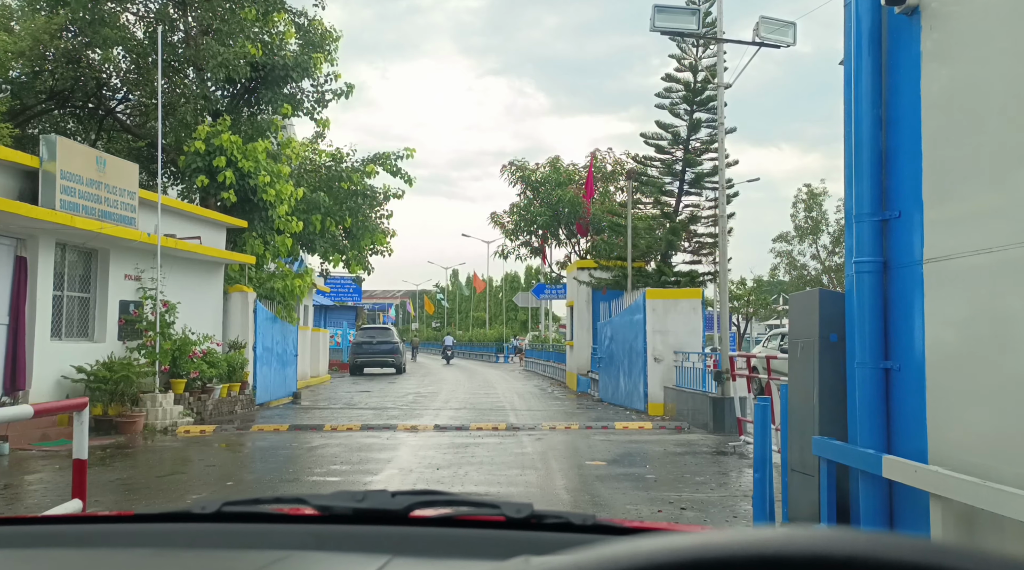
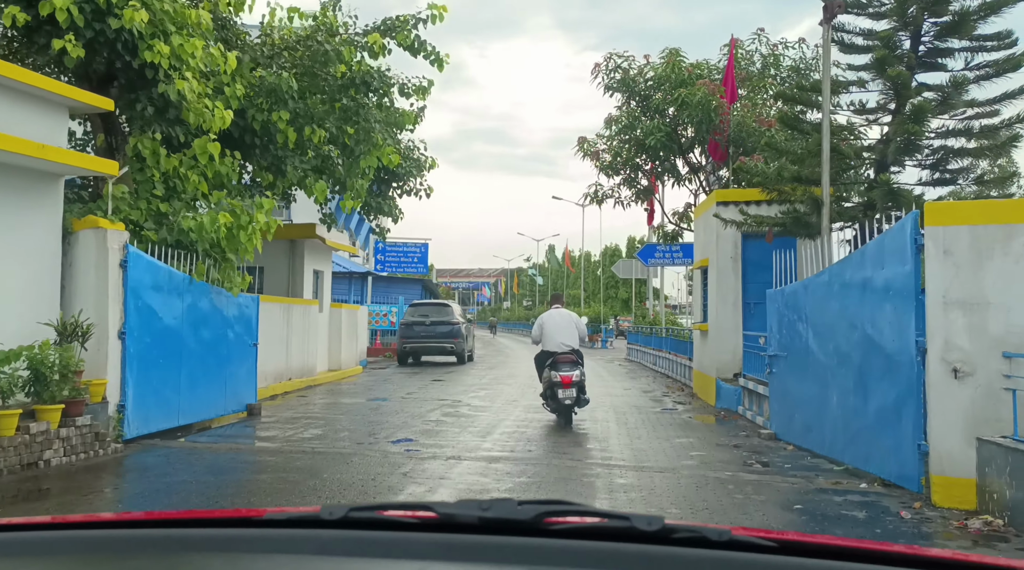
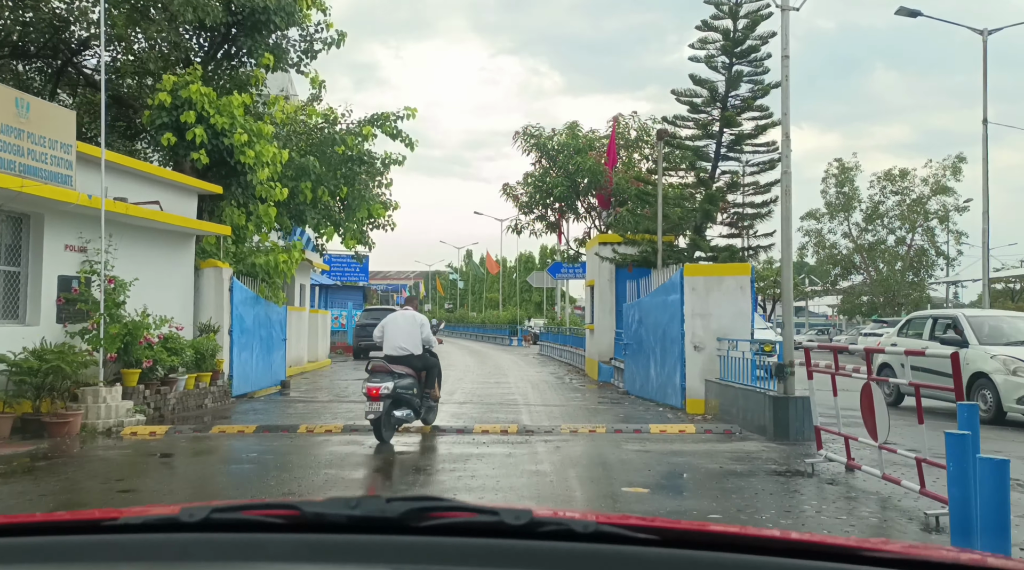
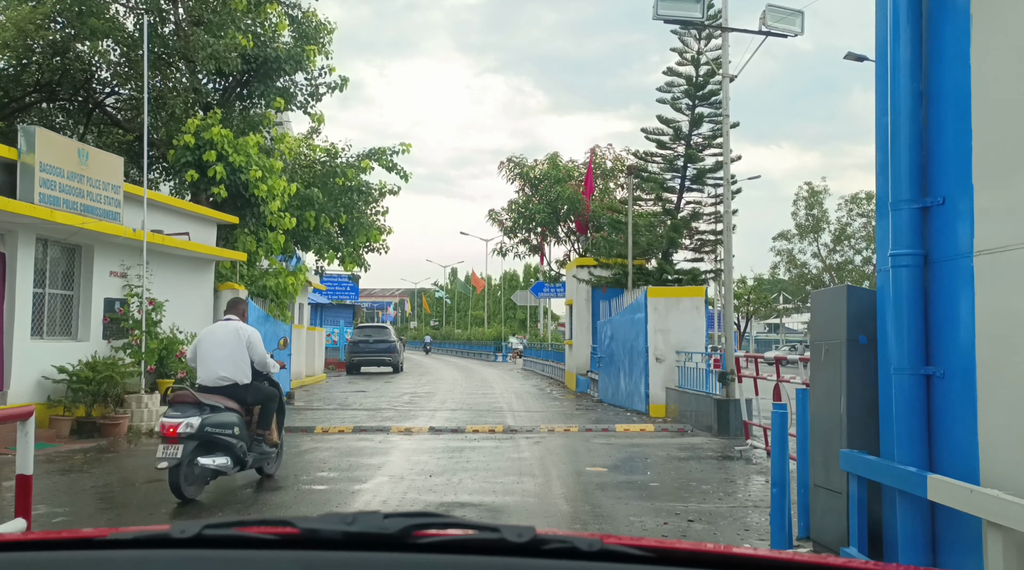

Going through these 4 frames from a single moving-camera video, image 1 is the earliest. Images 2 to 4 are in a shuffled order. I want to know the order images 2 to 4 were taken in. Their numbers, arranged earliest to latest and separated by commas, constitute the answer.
4, 3, 2
